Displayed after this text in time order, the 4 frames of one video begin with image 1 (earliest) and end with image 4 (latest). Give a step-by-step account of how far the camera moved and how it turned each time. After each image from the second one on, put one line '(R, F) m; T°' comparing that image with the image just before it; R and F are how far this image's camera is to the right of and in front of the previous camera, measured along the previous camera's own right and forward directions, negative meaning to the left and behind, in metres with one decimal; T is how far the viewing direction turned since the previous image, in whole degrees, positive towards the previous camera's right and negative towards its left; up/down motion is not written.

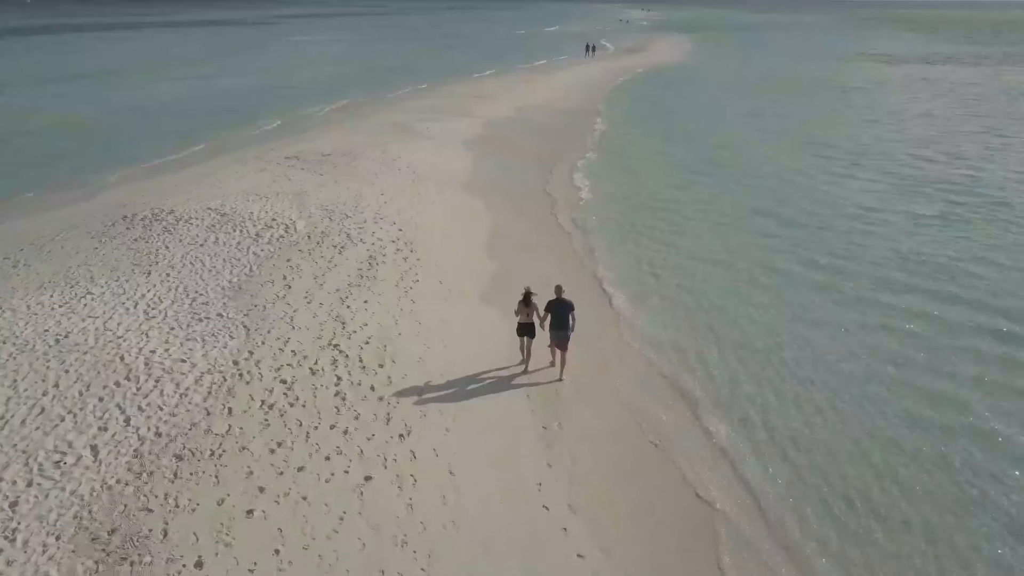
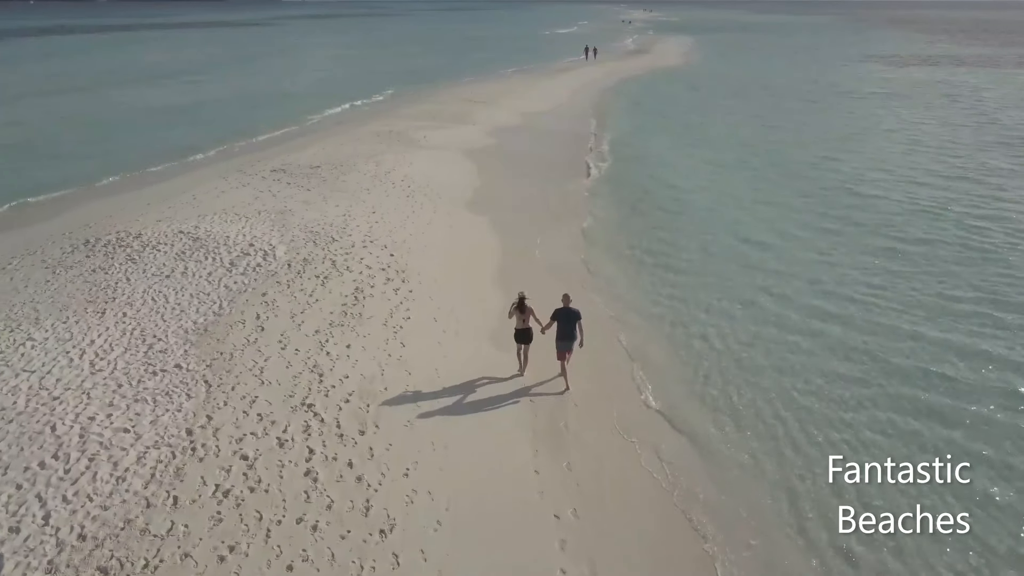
(0.0, +1.6) m; 0°
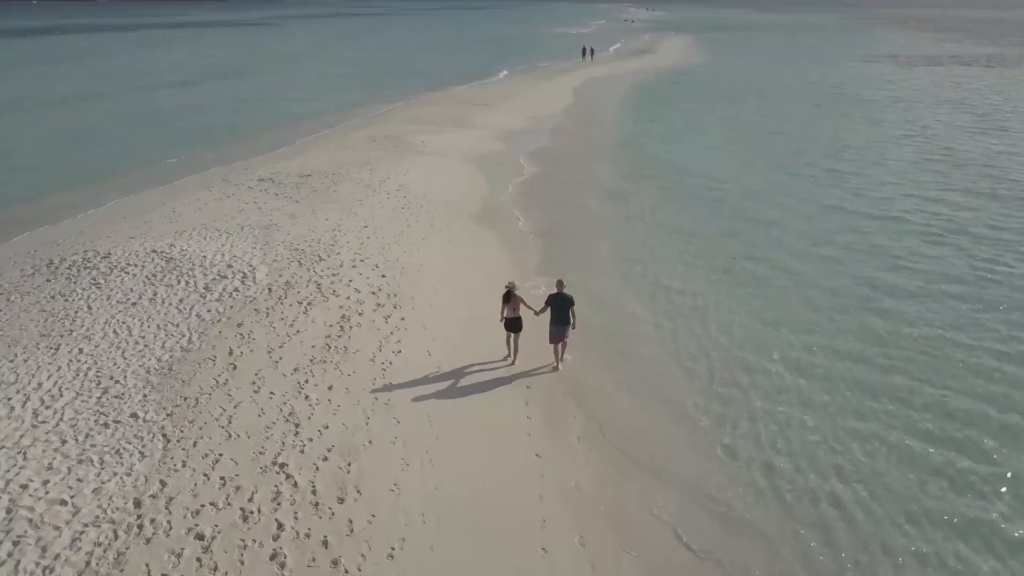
(0.0, +1.3) m; 0°
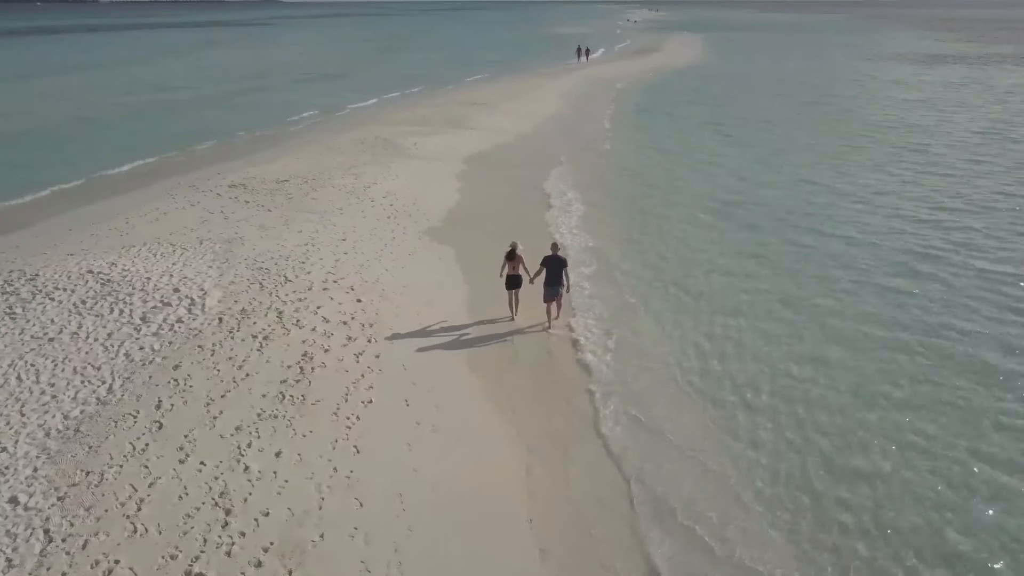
(+0.1, +2.1) m; 0°
